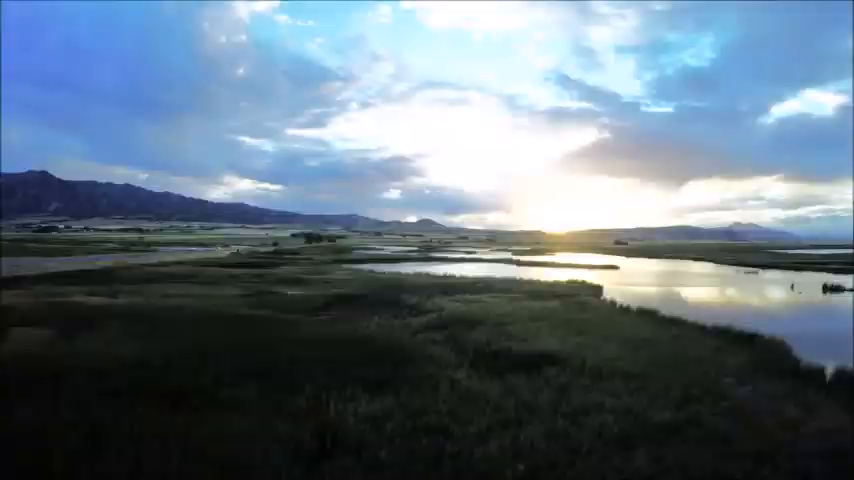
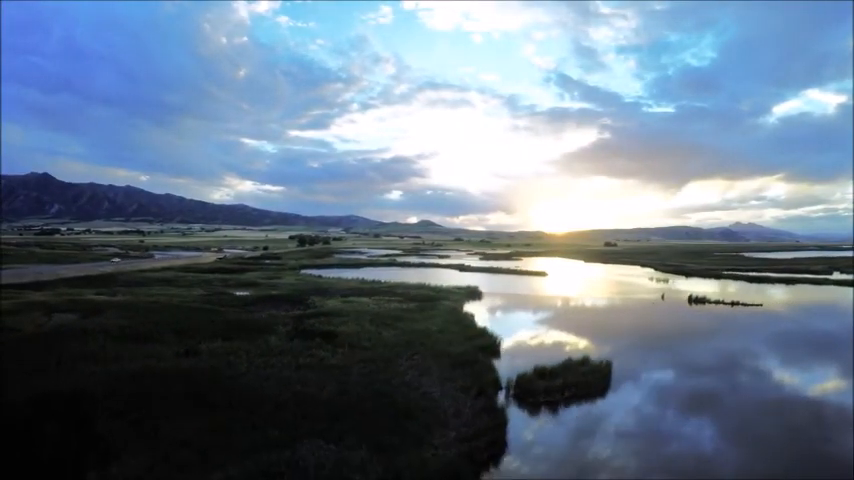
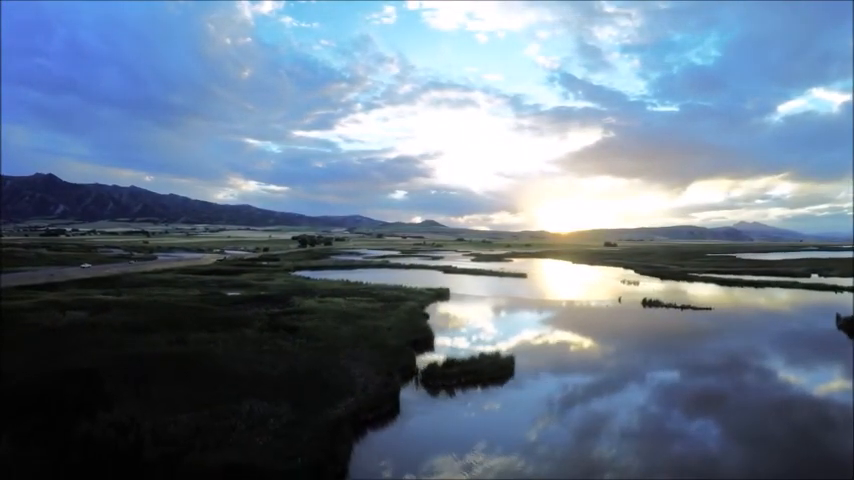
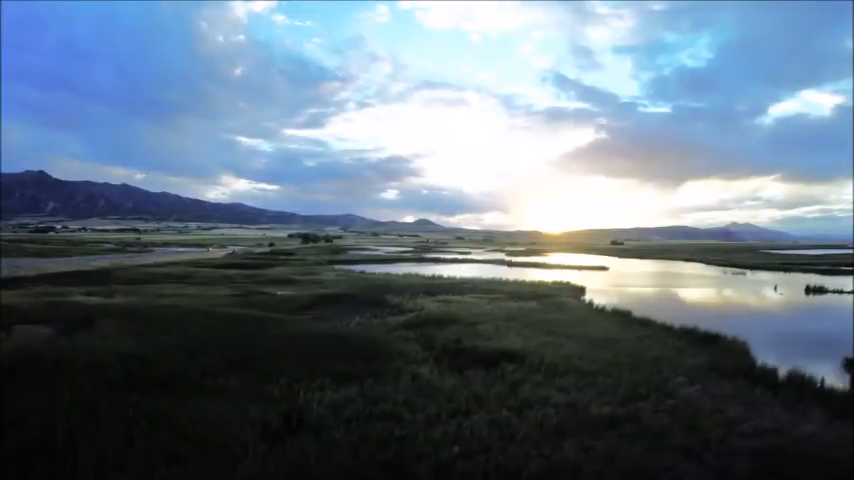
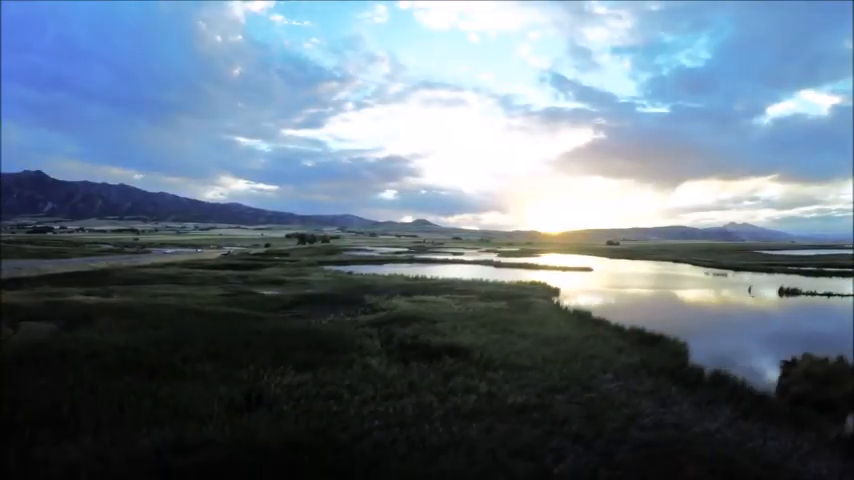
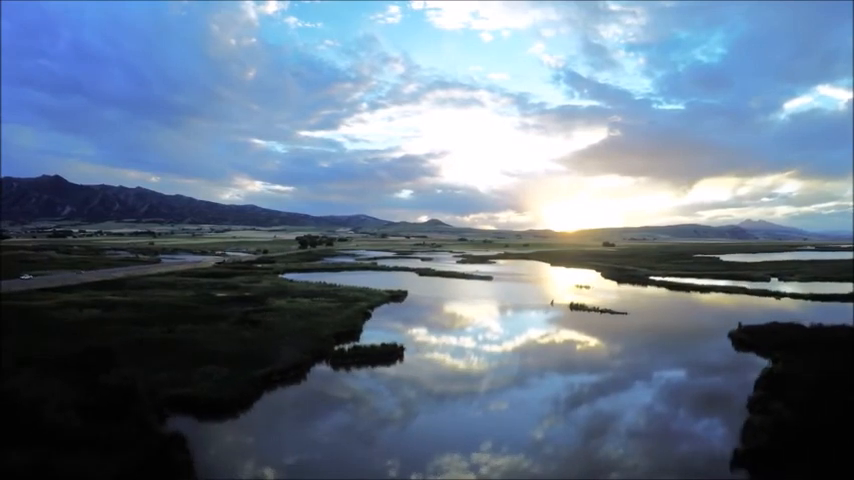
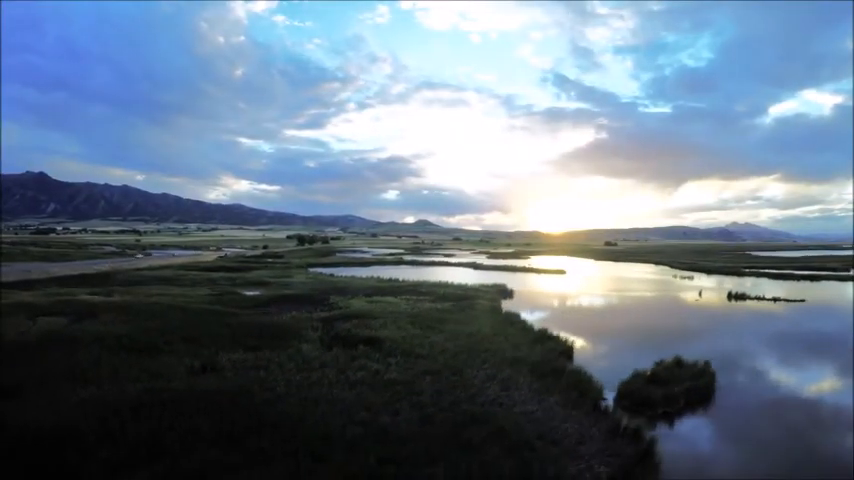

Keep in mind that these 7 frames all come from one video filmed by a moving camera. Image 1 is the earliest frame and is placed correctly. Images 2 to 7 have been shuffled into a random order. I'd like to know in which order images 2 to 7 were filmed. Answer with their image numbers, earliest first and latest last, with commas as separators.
4, 5, 7, 2, 3, 6
